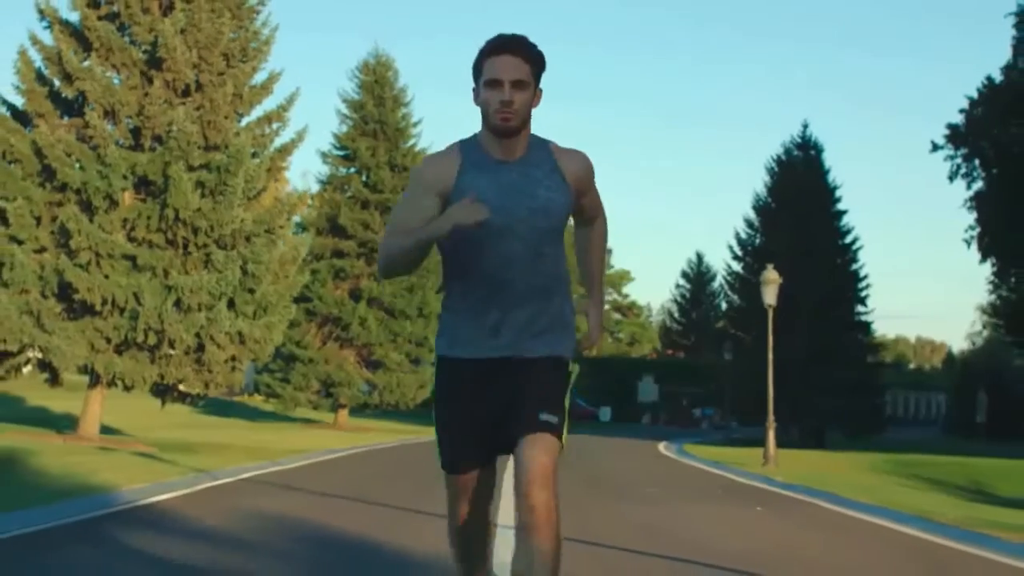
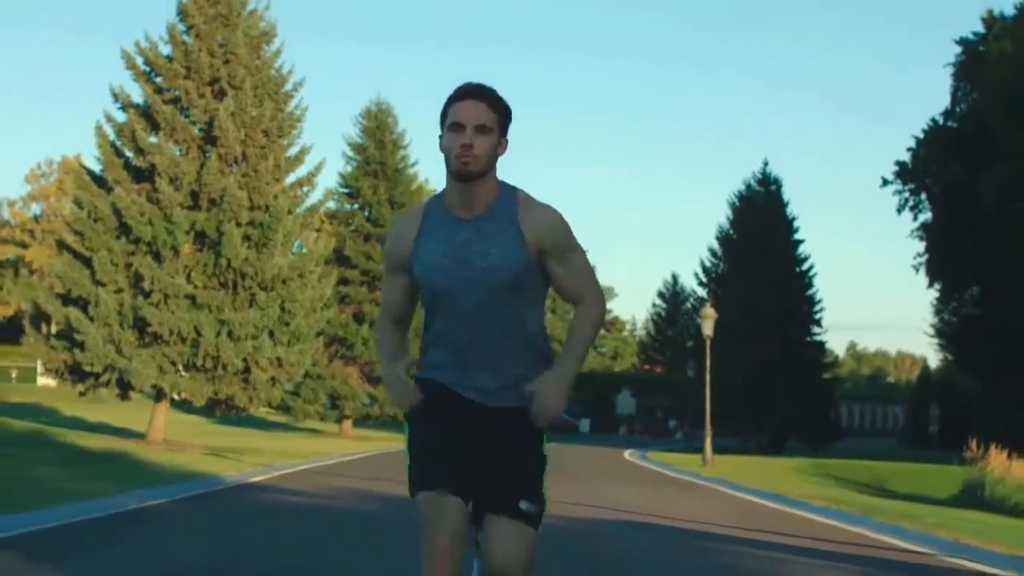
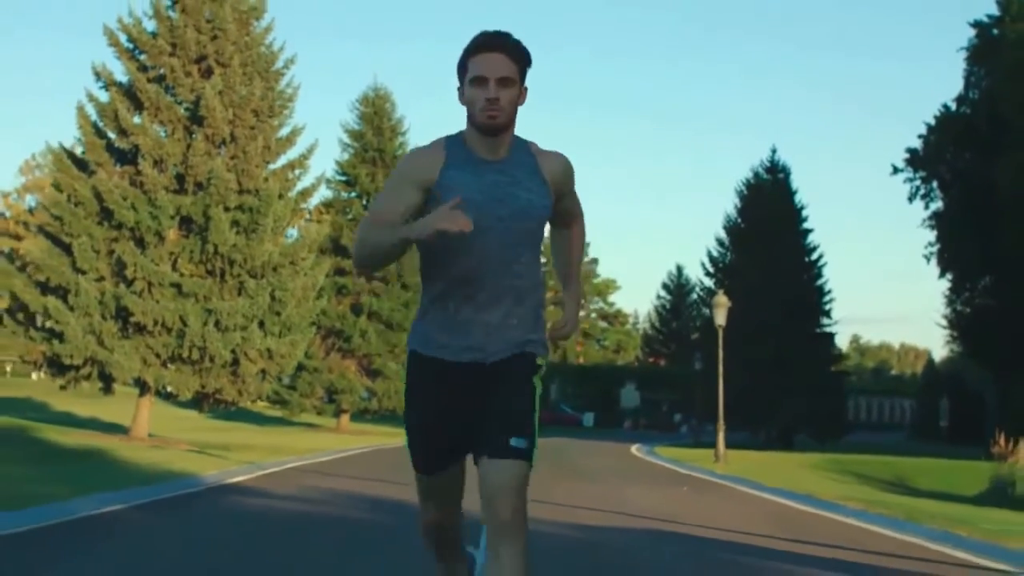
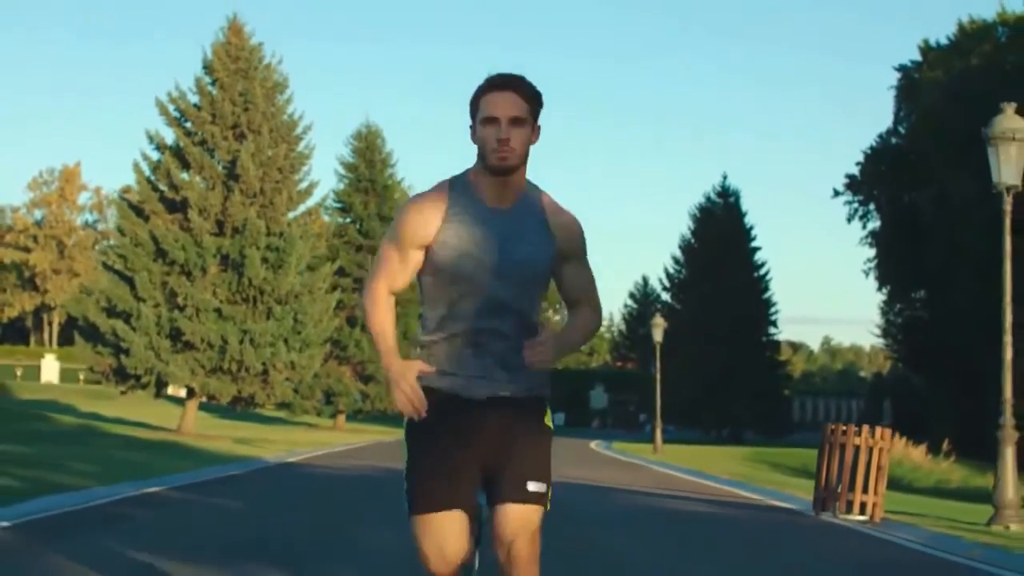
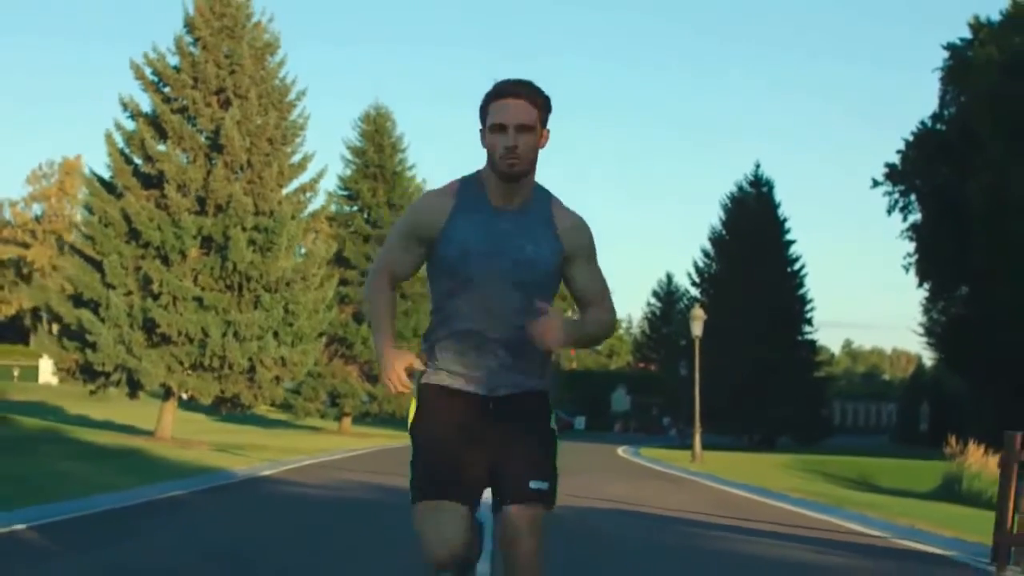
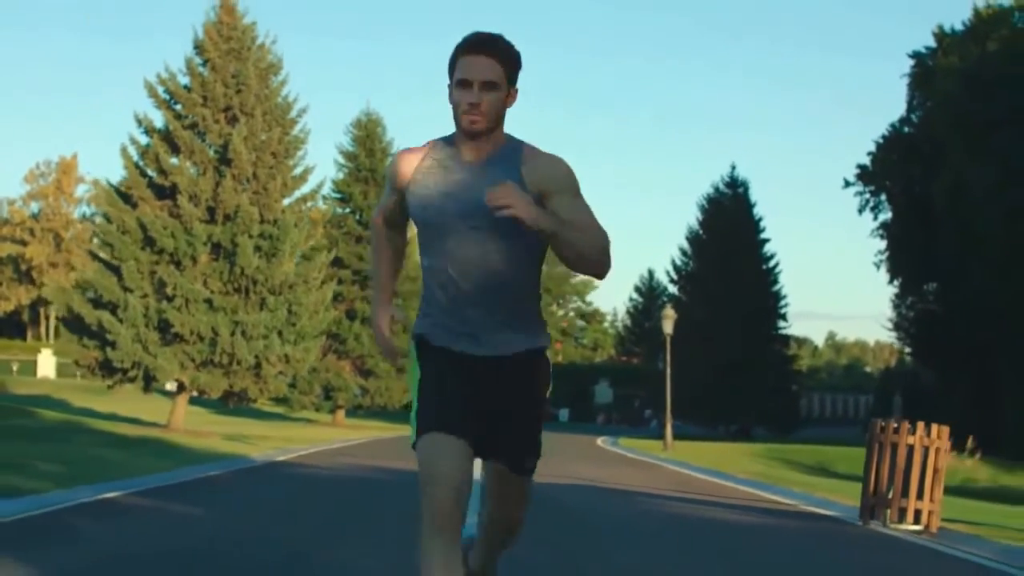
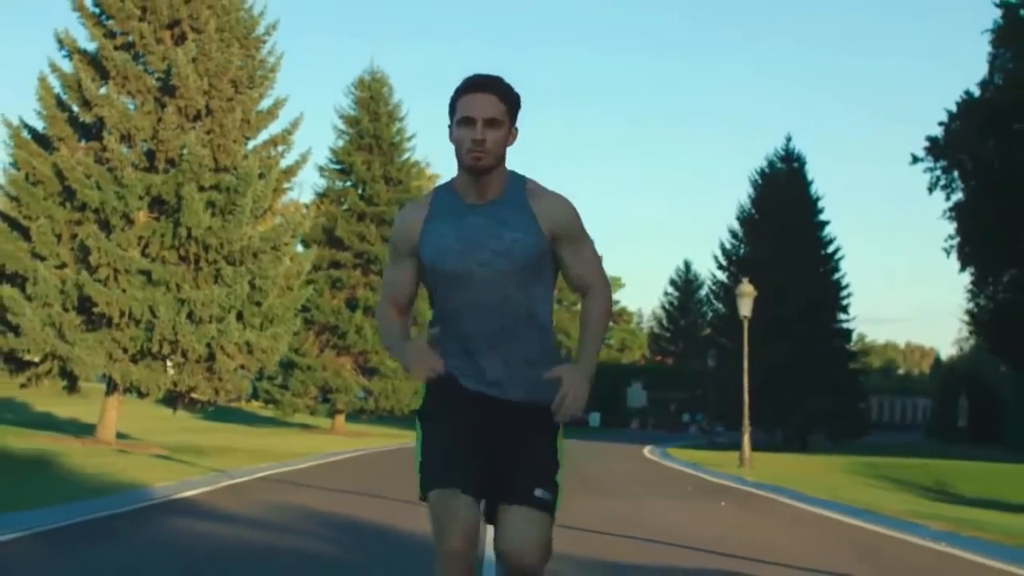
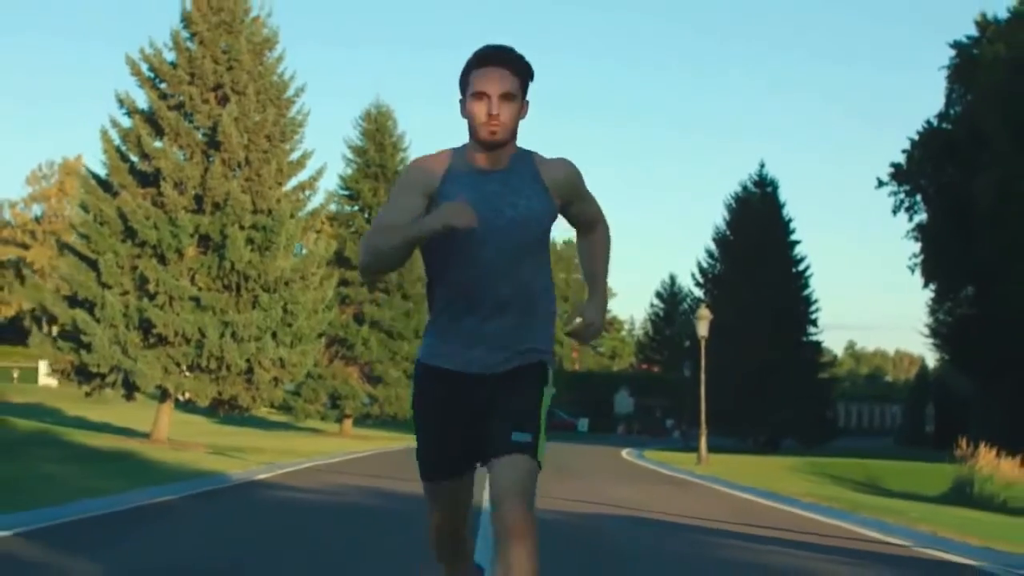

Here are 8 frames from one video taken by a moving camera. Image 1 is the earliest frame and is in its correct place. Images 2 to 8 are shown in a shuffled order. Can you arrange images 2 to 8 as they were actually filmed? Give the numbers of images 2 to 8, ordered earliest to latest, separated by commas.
7, 3, 2, 8, 5, 6, 4
